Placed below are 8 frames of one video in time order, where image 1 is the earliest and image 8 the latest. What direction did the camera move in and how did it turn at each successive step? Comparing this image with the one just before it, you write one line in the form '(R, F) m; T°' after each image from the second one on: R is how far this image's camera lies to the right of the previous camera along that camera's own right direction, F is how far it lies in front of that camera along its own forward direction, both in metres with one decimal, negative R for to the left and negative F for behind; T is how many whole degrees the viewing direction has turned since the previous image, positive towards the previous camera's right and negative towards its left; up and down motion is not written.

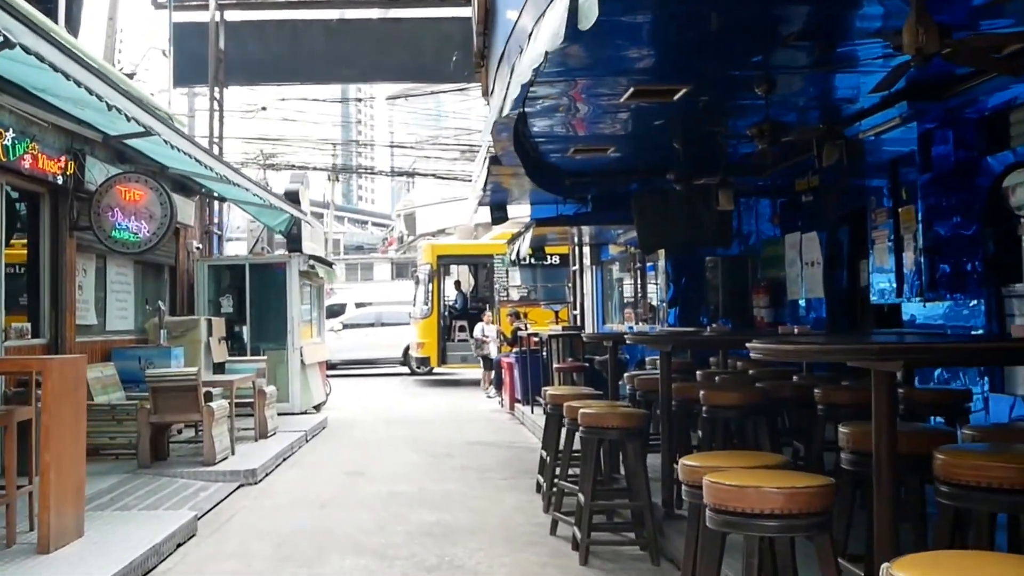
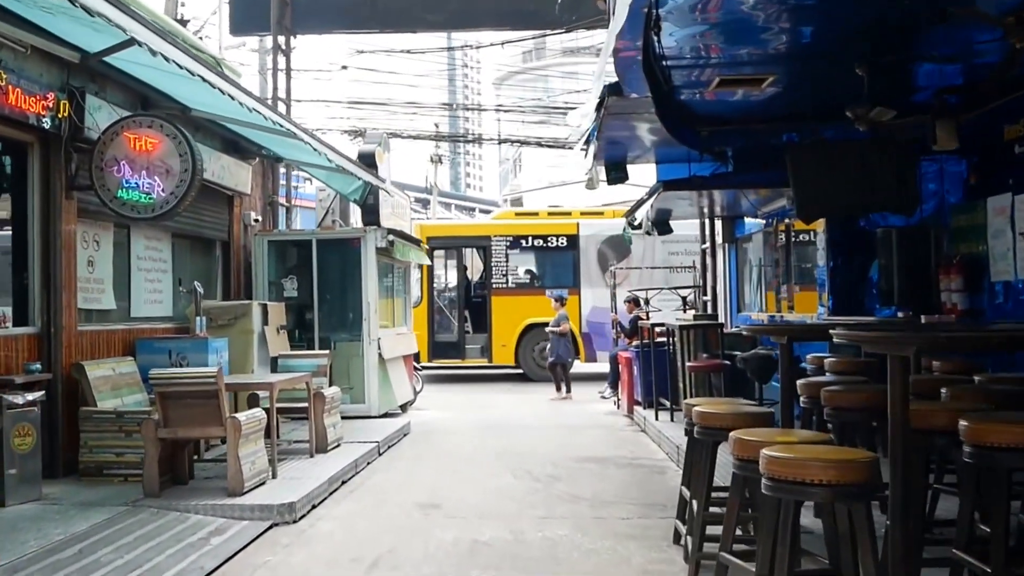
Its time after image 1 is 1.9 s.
(-0.1, +2.2) m; -5°
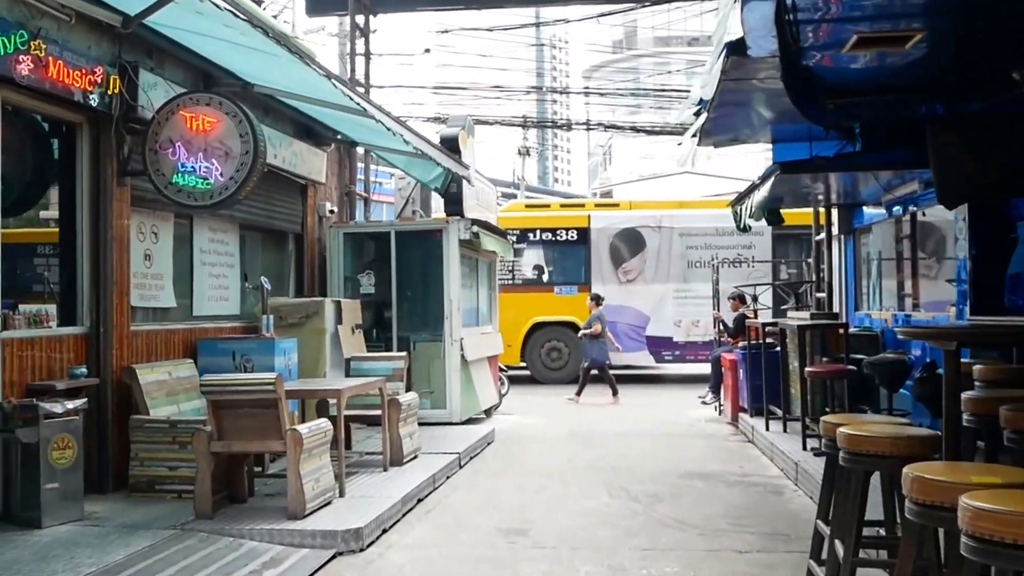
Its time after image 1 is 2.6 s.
(-0.1, +0.8) m; -4°
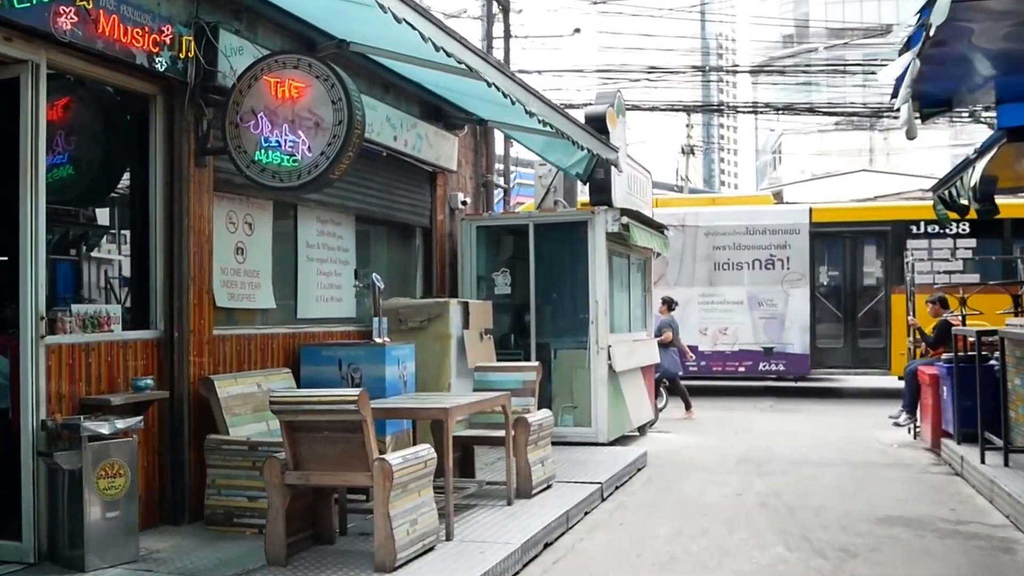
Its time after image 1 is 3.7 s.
(+0.1, +1.1) m; -7°
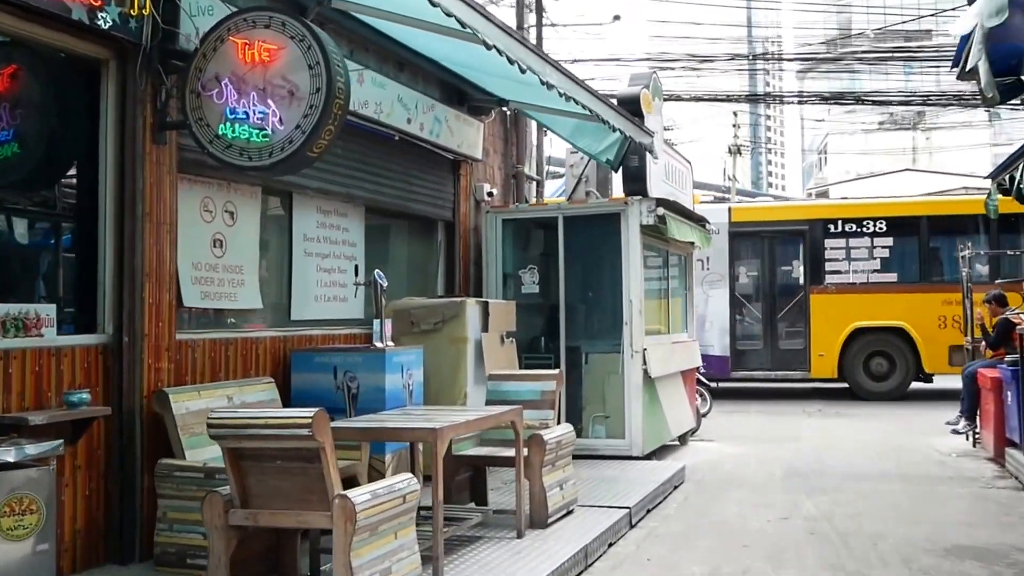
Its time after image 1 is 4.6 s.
(+0.2, +0.8) m; -2°
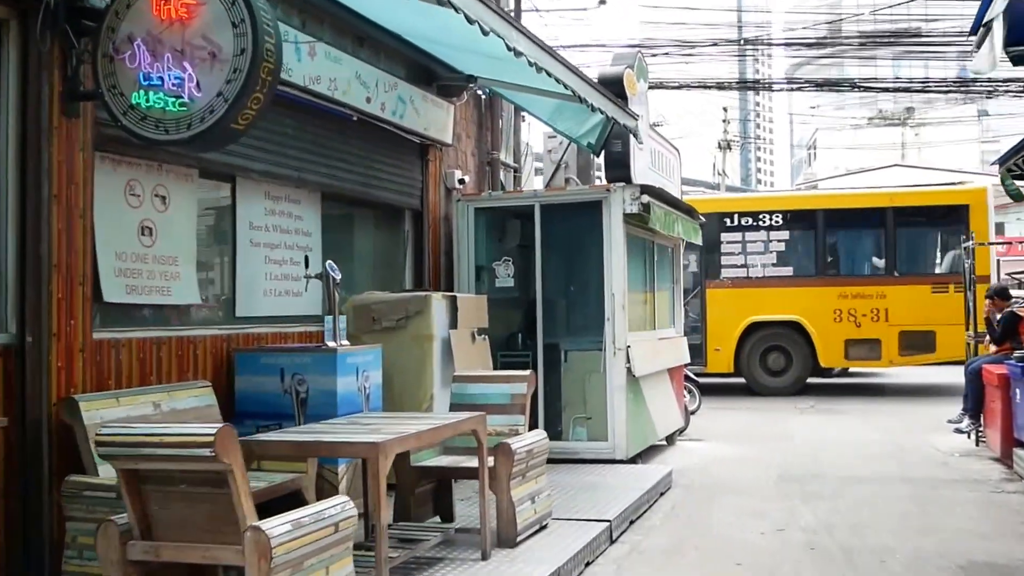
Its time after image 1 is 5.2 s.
(+0.1, +0.6) m; 0°
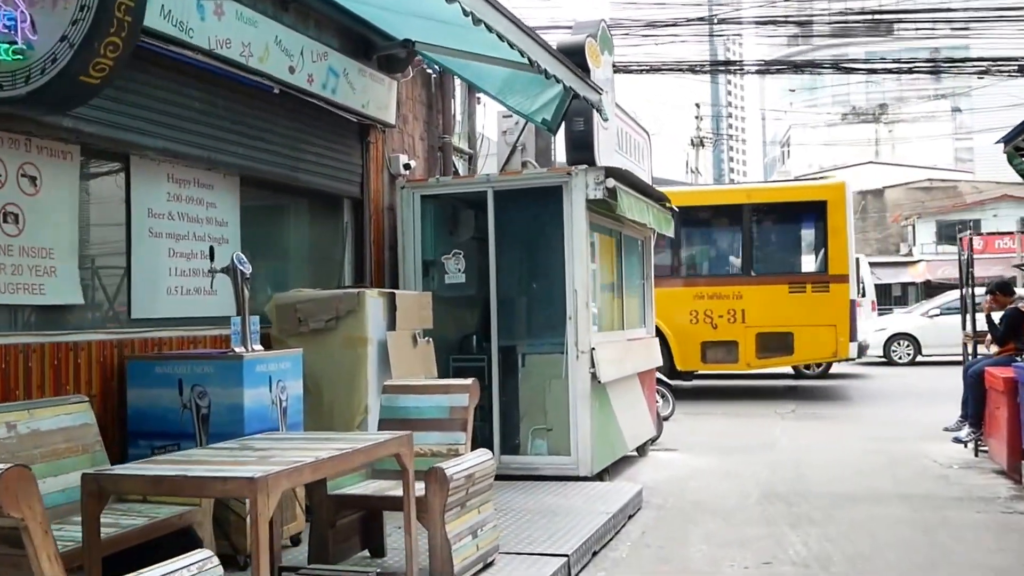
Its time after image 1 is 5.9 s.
(+0.1, +0.8) m; +1°
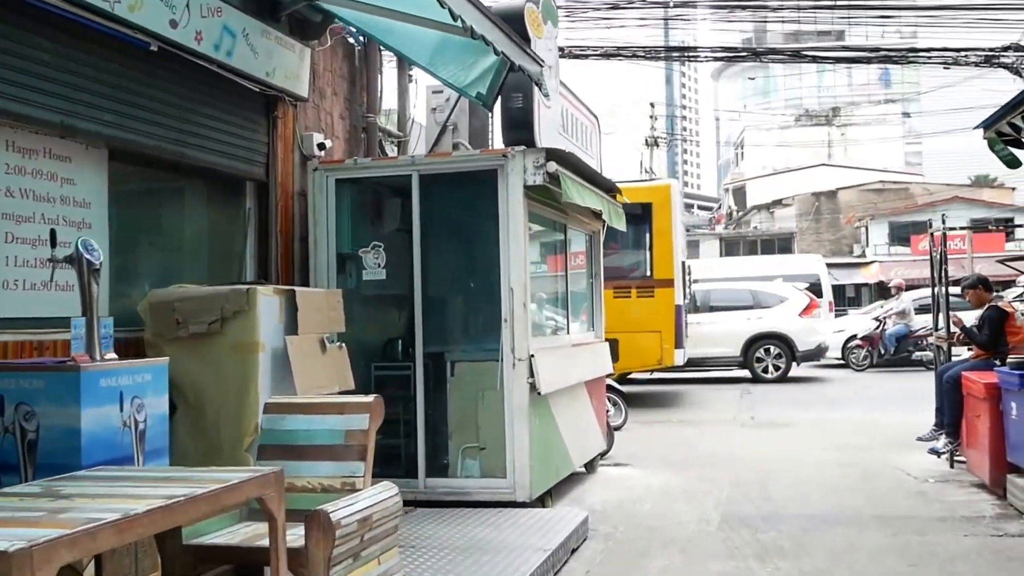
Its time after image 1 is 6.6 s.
(+0.1, +0.9) m; +2°
